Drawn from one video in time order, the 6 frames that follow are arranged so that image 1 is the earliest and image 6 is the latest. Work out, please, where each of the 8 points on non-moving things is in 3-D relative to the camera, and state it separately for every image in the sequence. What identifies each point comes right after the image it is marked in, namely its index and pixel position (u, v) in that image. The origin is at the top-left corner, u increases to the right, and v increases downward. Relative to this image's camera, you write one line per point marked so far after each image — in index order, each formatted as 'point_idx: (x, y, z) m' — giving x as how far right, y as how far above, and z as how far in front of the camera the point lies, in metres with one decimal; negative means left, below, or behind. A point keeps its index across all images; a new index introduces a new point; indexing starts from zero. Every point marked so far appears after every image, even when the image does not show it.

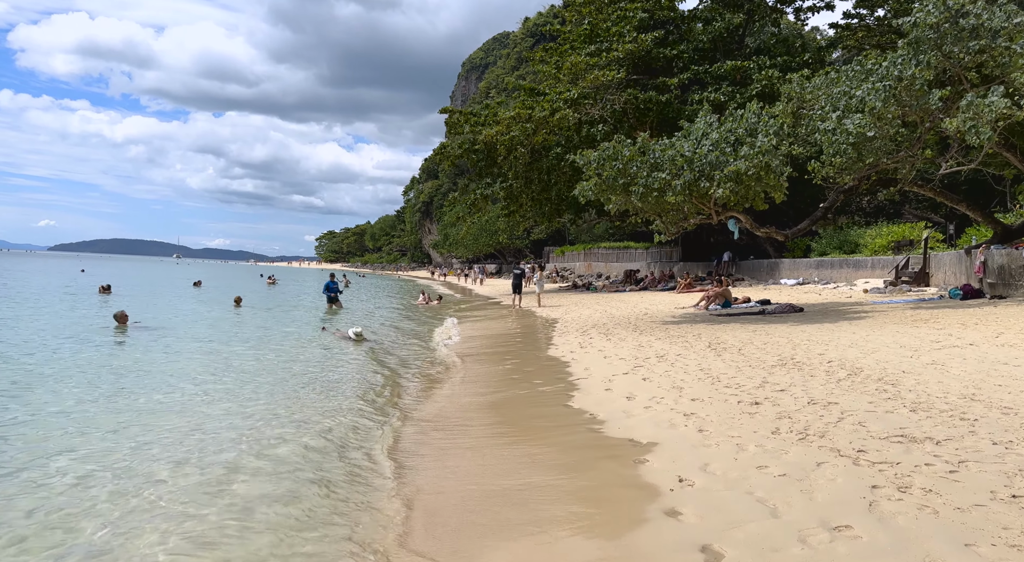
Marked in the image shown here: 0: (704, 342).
0: (+3.3, -1.0, +13.2) m
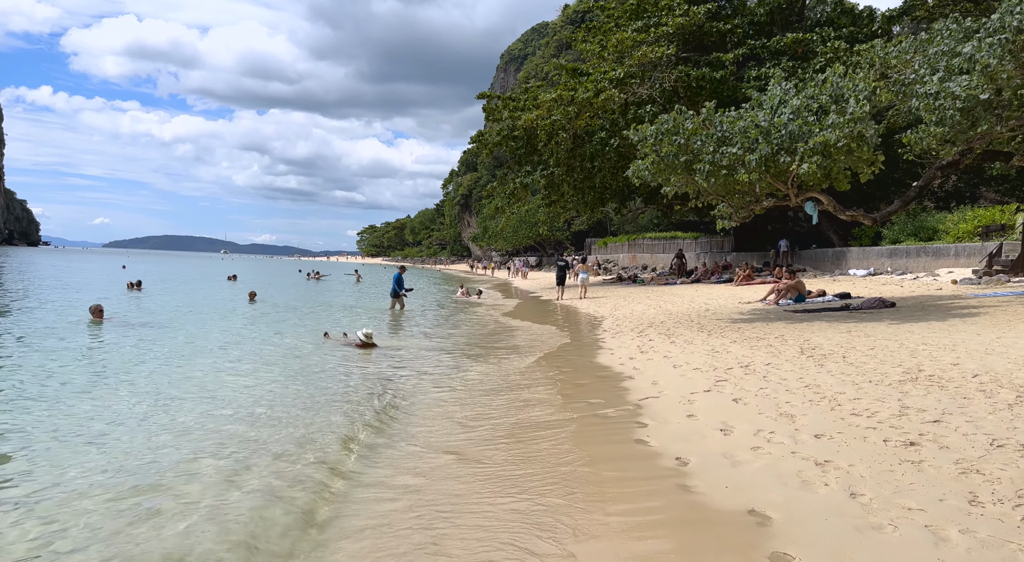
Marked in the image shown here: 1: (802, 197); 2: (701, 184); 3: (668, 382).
0: (+4.0, -0.9, +11.0) m
1: (+5.9, +1.7, +15.7) m
2: (+3.6, +1.9, +14.8) m
3: (+1.8, -1.1, +8.8) m
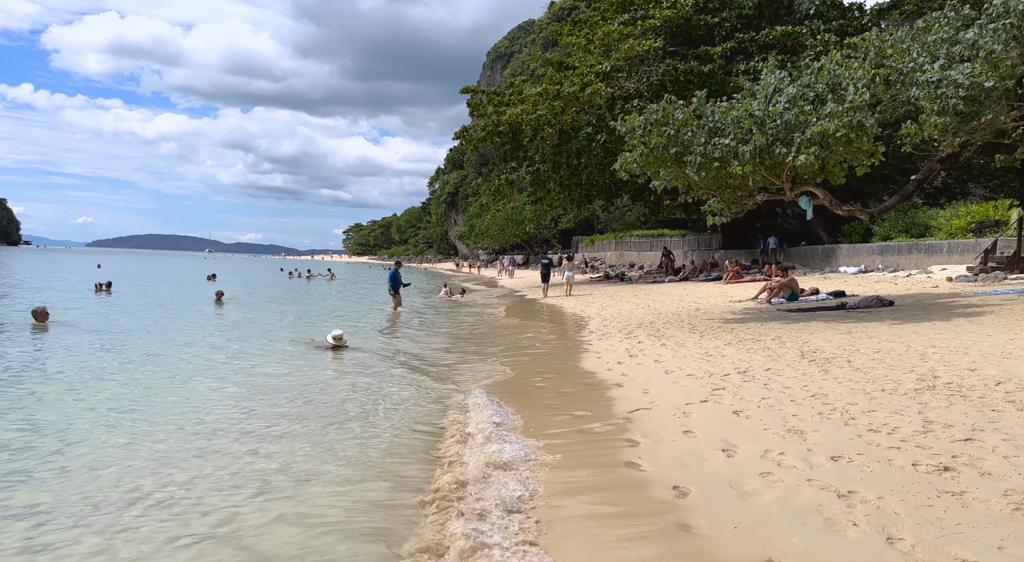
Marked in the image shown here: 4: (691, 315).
0: (+3.7, -0.9, +10.2) m
1: (+5.6, +1.8, +15.0) m
2: (+3.3, +1.9, +14.1) m
3: (+1.5, -1.1, +8.1) m
4: (+3.8, -0.7, +16.5) m
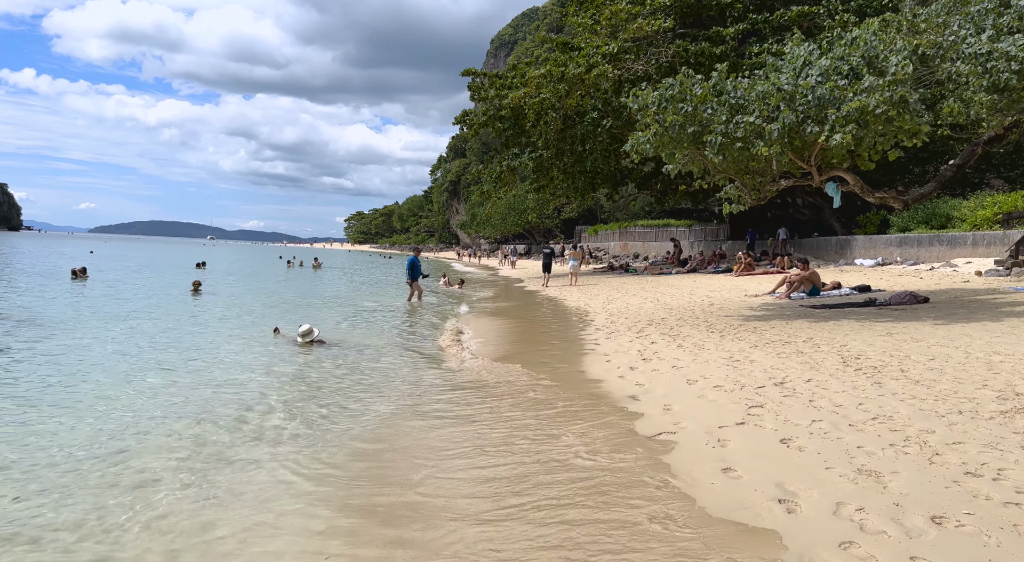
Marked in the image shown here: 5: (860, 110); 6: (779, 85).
0: (+3.7, -0.8, +8.9) m
1: (+5.6, +1.9, +13.7) m
2: (+3.3, +2.0, +12.7) m
3: (+1.5, -1.1, +6.8) m
4: (+3.8, -0.6, +15.2) m
5: (+5.0, +2.5, +11.1) m
6: (+4.2, +3.1, +12.2) m
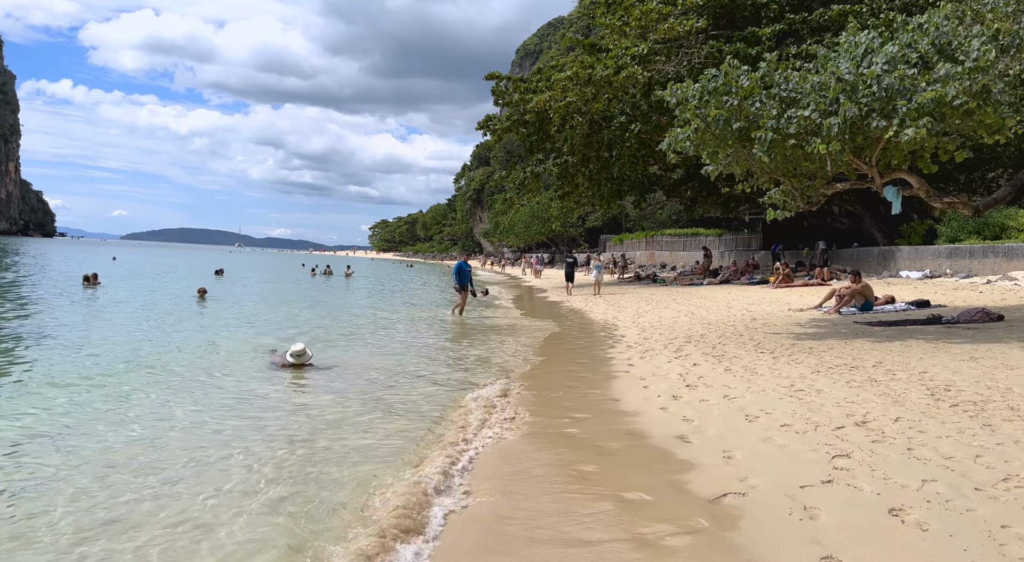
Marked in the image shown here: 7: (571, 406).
0: (+3.9, -1.0, +7.6) m
1: (+6.0, +1.7, +12.3) m
2: (+3.7, +1.8, +11.4) m
3: (+1.7, -1.2, +5.5) m
4: (+4.2, -0.8, +13.8) m
5: (+5.3, +2.3, +9.7) m
6: (+4.6, +2.9, +10.8) m
7: (+0.6, -1.3, +7.7) m
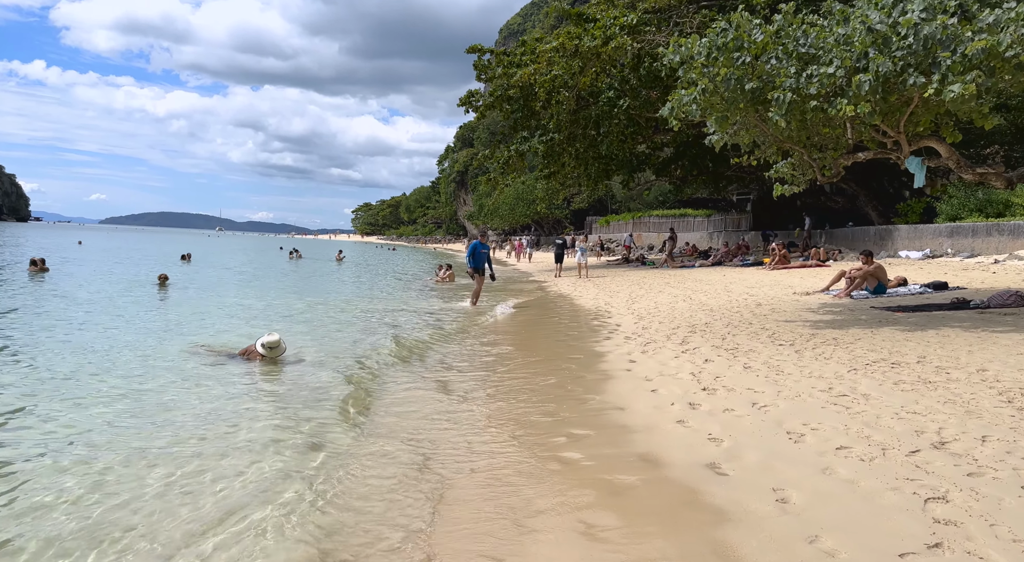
0: (+3.8, -0.9, +6.3) m
1: (+5.7, +1.9, +11.0) m
2: (+3.4, +2.0, +10.0) m
3: (+1.6, -1.1, +4.1) m
4: (+4.0, -0.5, +12.5) m
5: (+5.1, +2.5, +8.4) m
6: (+4.3, +3.1, +9.5) m
7: (+0.4, -1.1, +6.3) m
